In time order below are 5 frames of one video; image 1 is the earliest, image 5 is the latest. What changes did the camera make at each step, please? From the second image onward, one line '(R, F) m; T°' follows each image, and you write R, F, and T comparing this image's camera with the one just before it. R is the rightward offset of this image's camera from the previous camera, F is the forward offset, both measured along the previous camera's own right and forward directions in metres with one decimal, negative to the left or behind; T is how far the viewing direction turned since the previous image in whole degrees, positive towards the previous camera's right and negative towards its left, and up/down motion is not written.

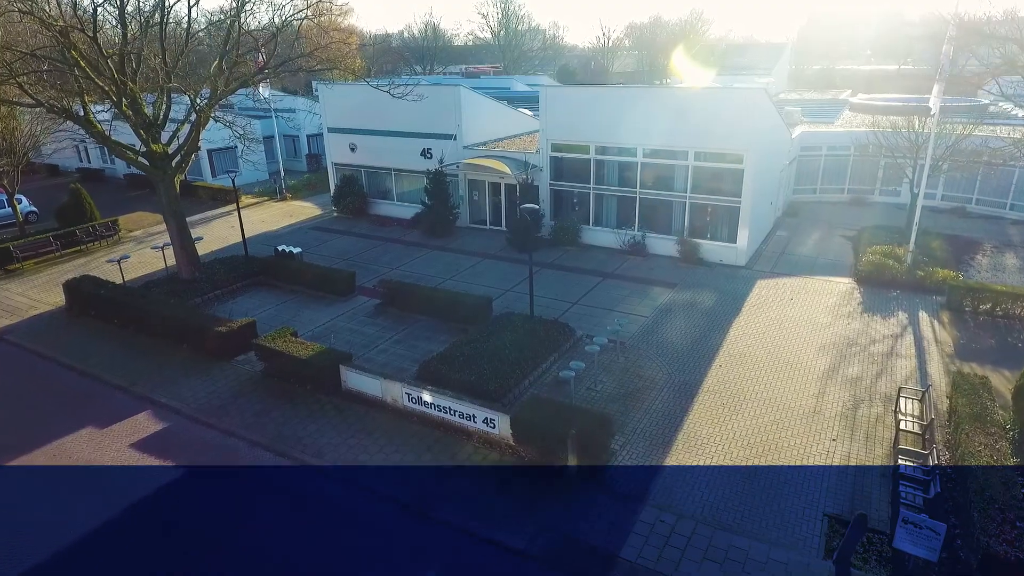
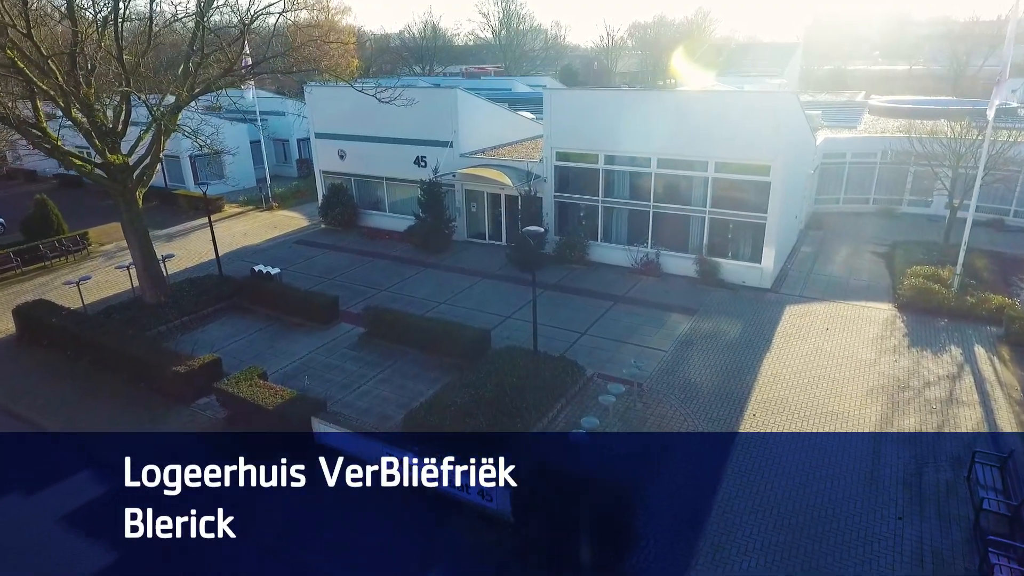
(0.0, +1.7) m; 0°
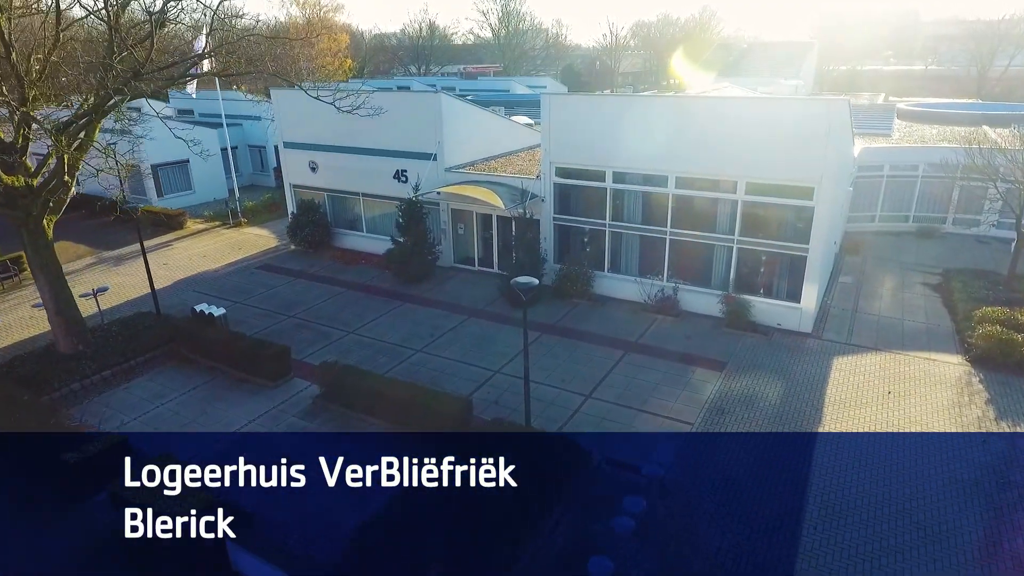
(+0.2, +2.6) m; 0°
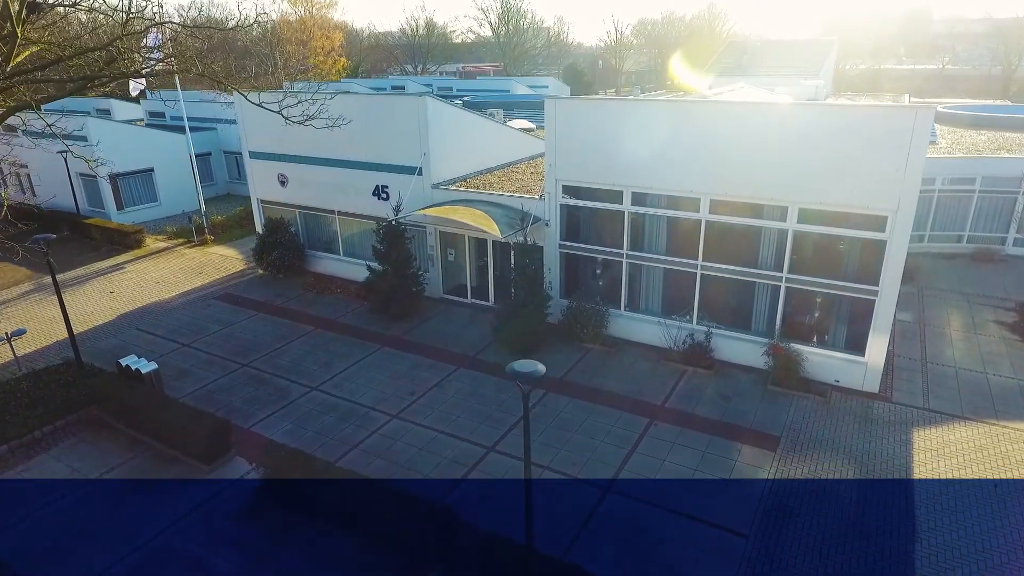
(0.0, +2.5) m; 0°
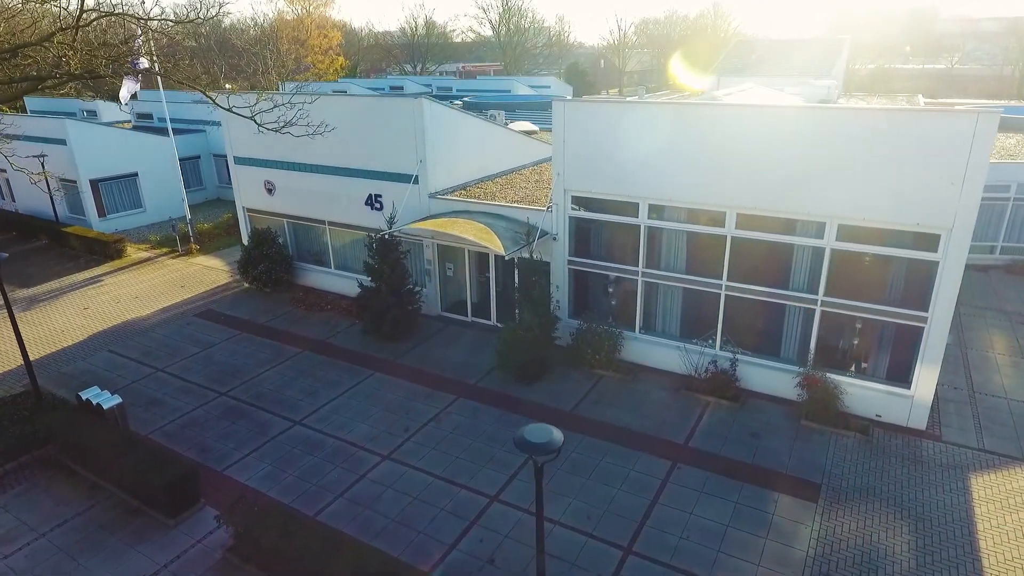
(-0.1, +1.1) m; 0°
